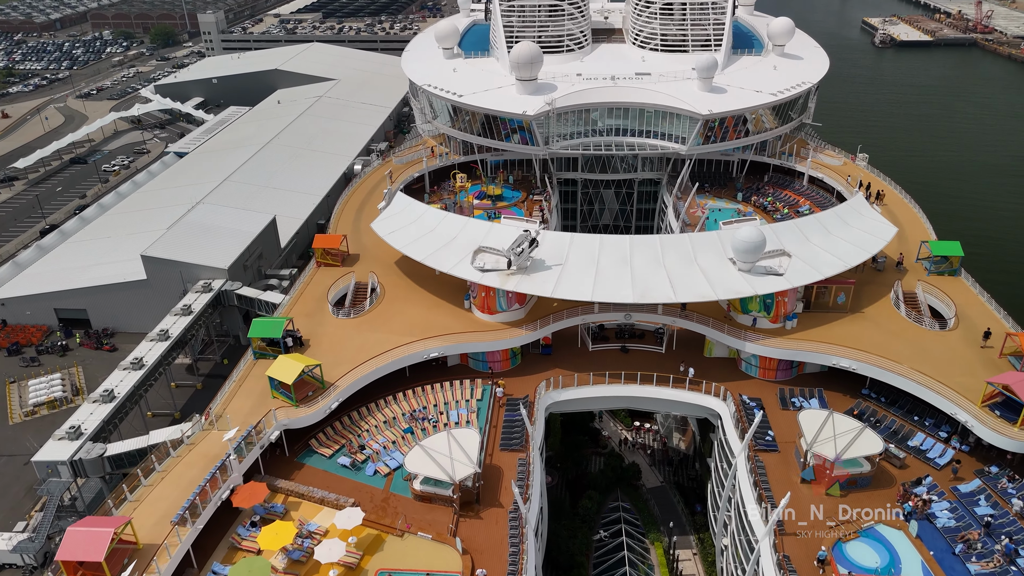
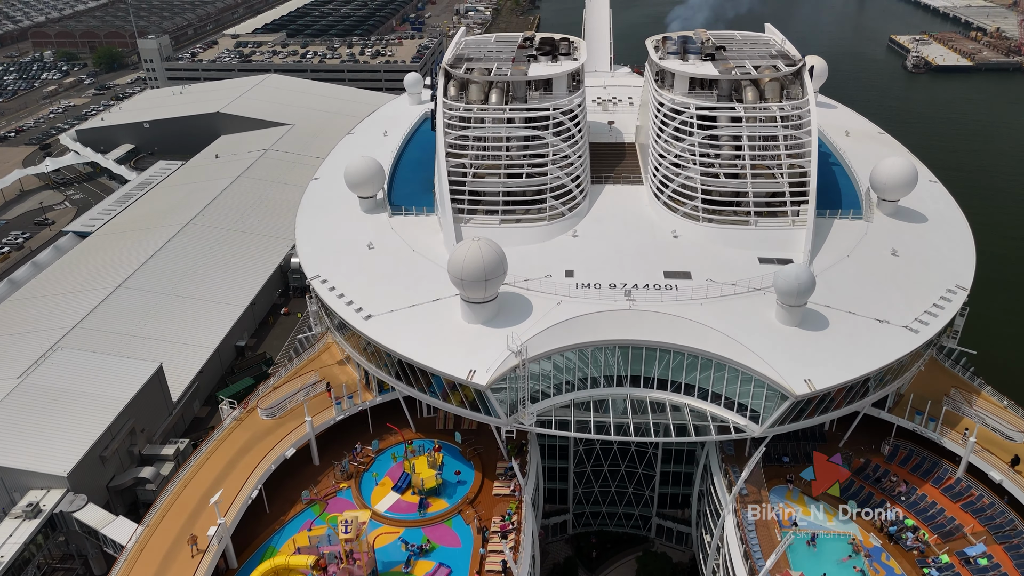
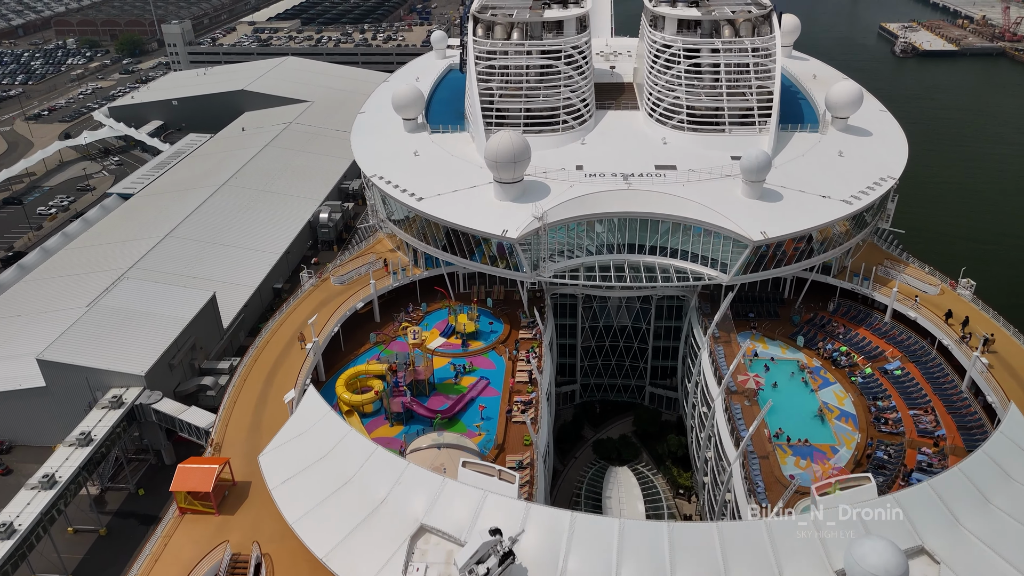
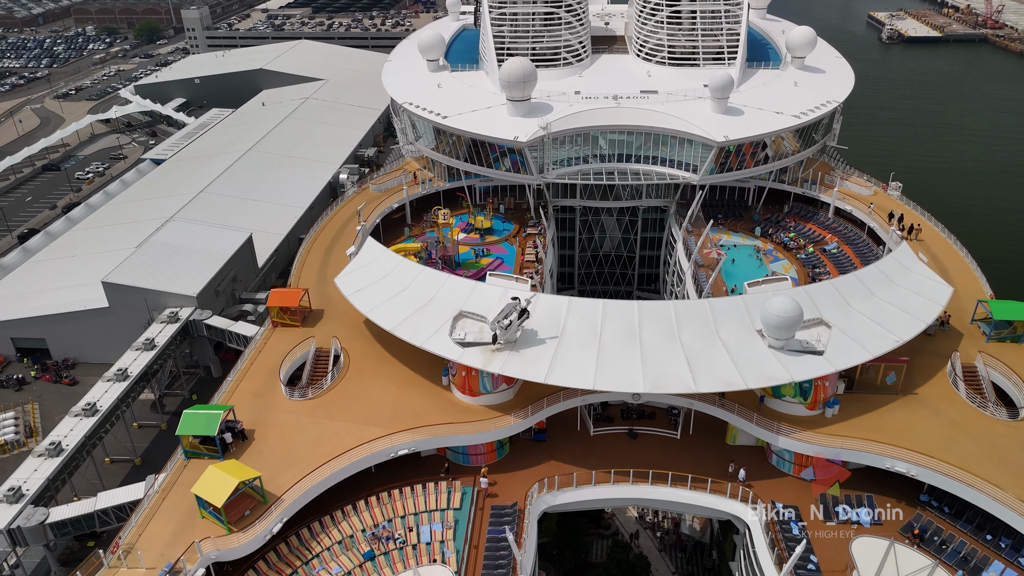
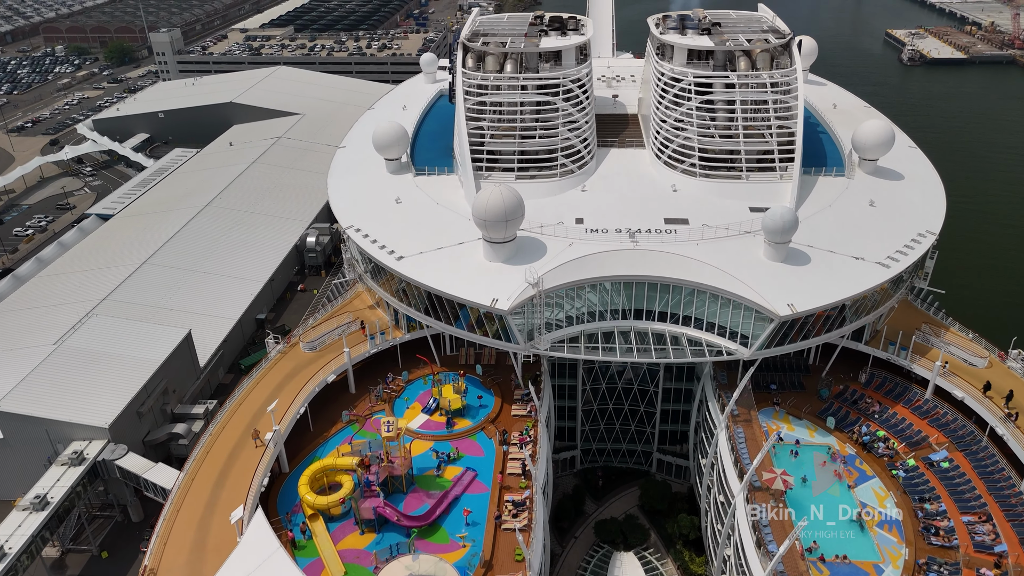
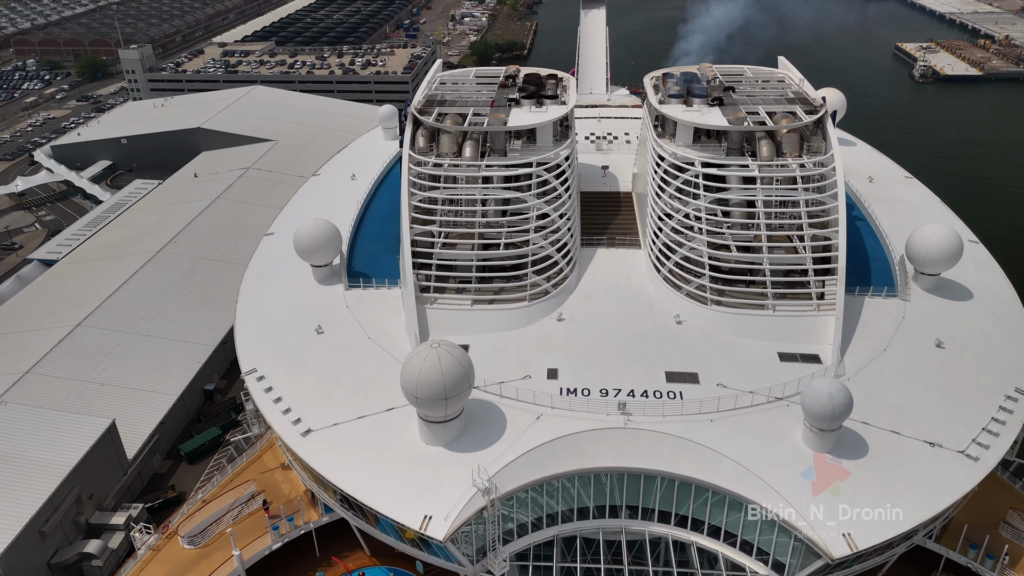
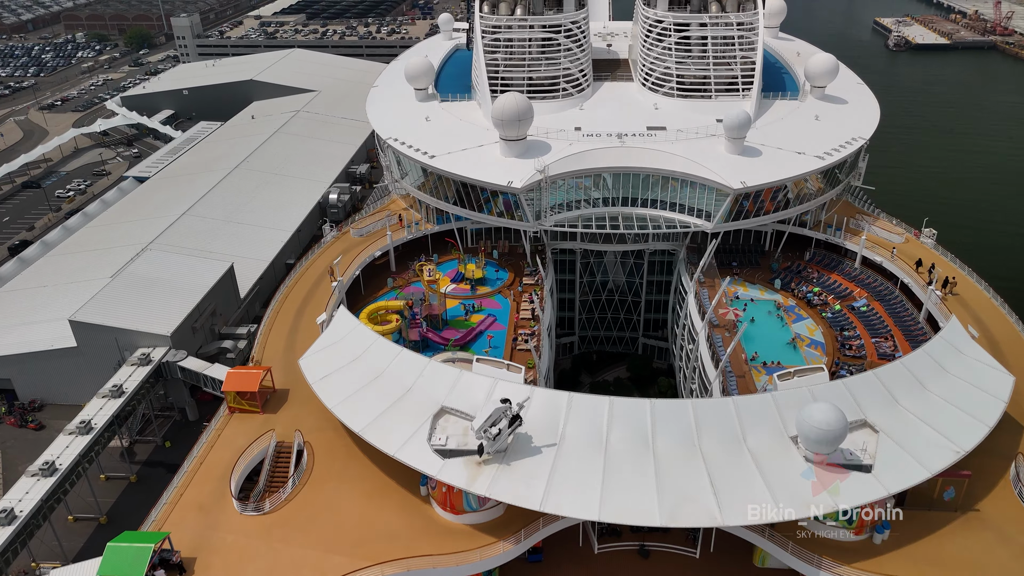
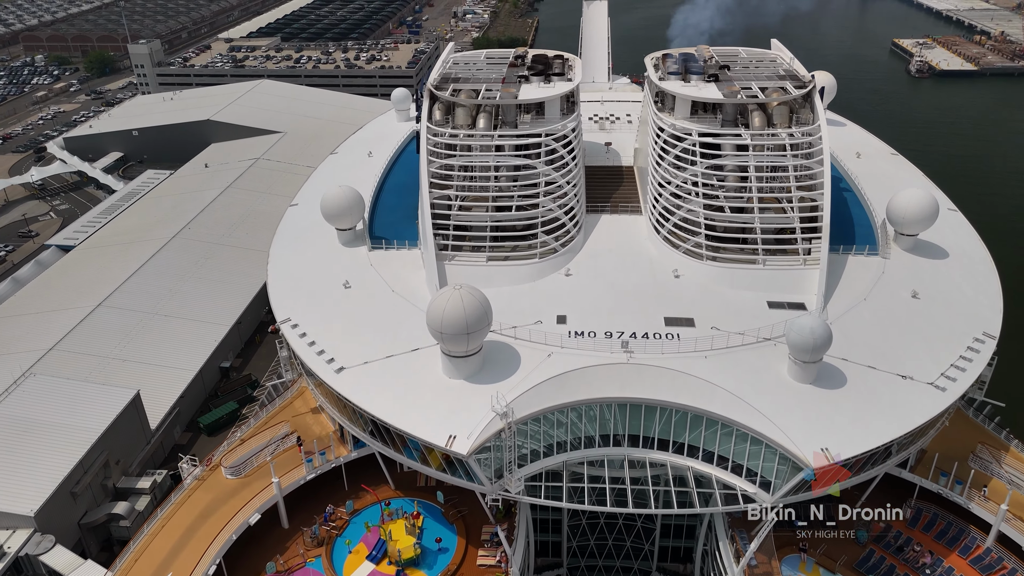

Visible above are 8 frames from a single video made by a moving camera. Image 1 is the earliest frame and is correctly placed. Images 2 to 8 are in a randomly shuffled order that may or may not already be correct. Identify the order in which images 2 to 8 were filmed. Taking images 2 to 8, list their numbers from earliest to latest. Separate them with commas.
4, 7, 3, 5, 2, 8, 6
